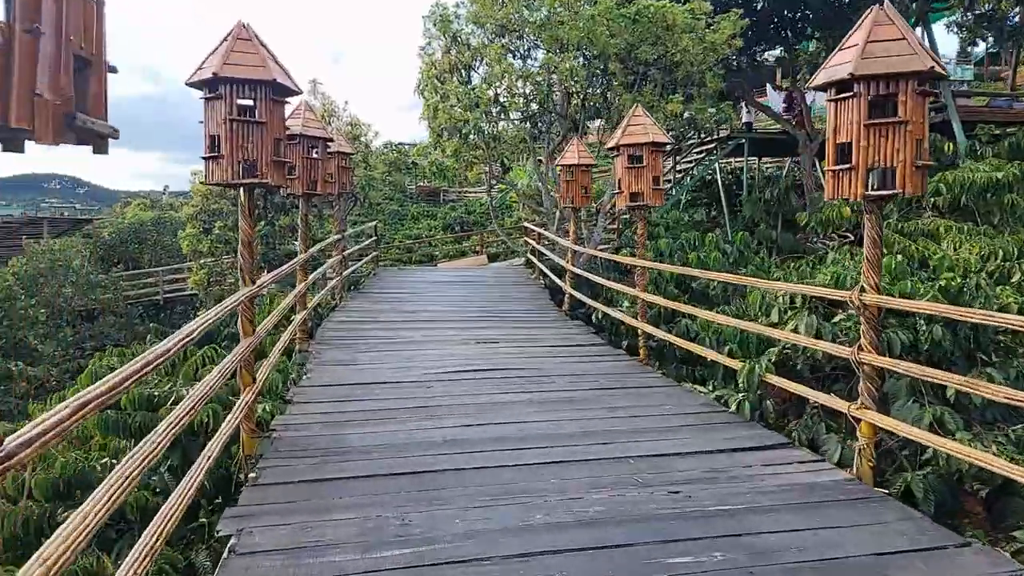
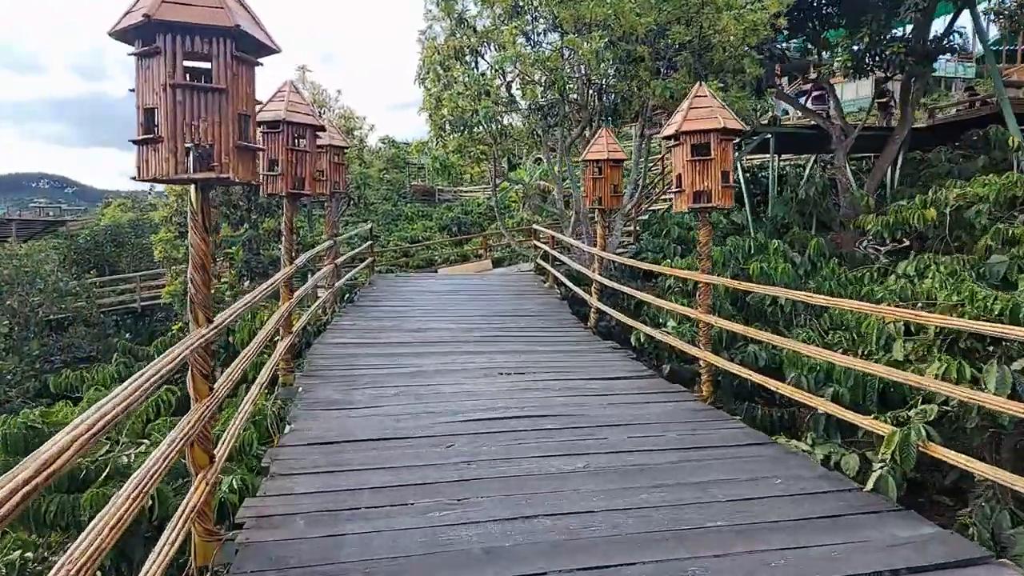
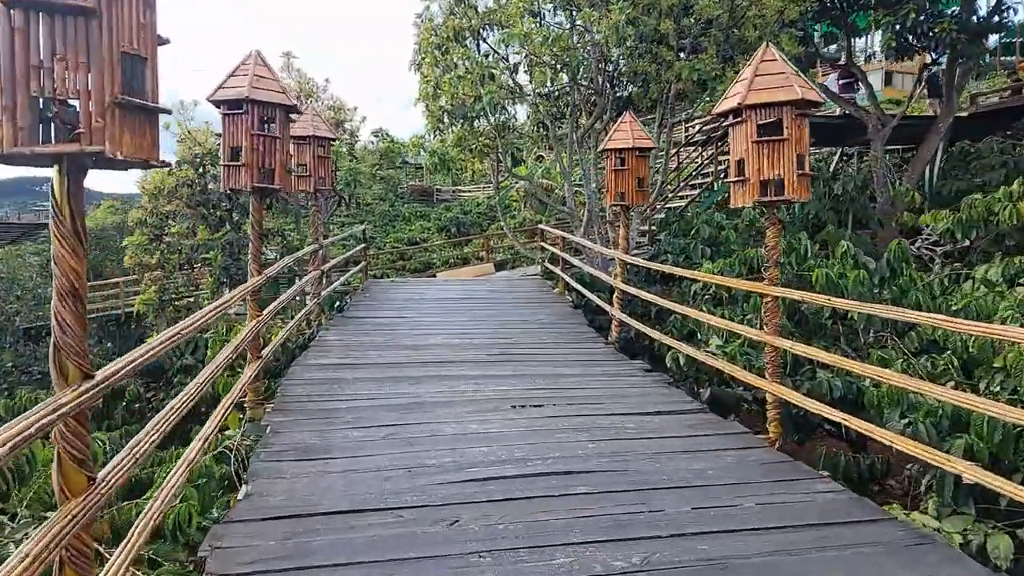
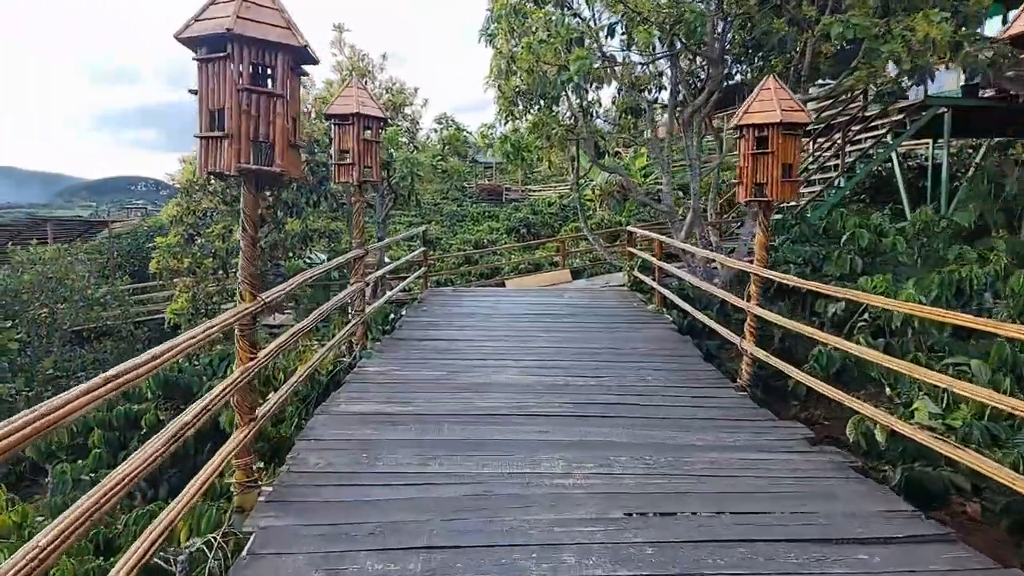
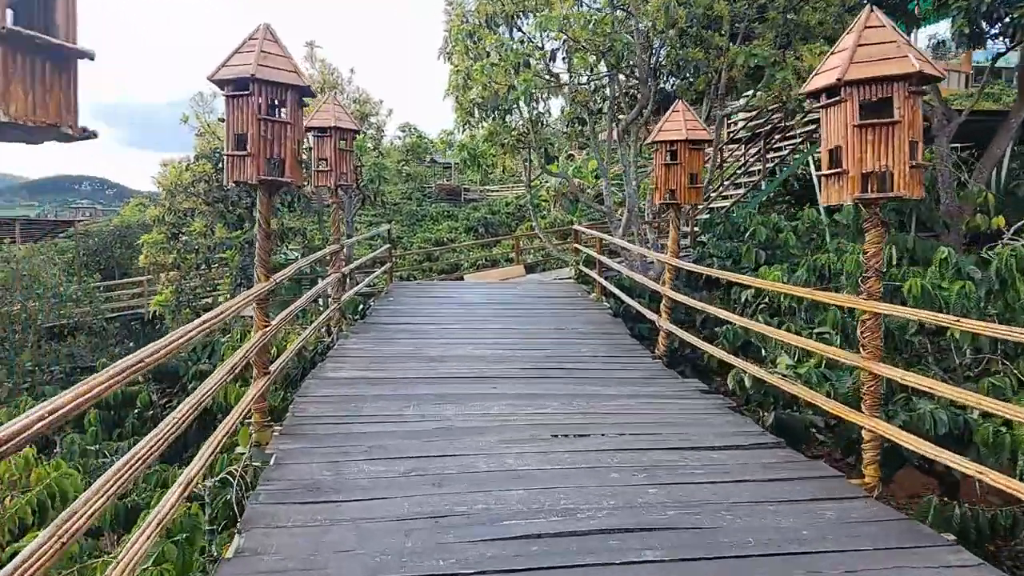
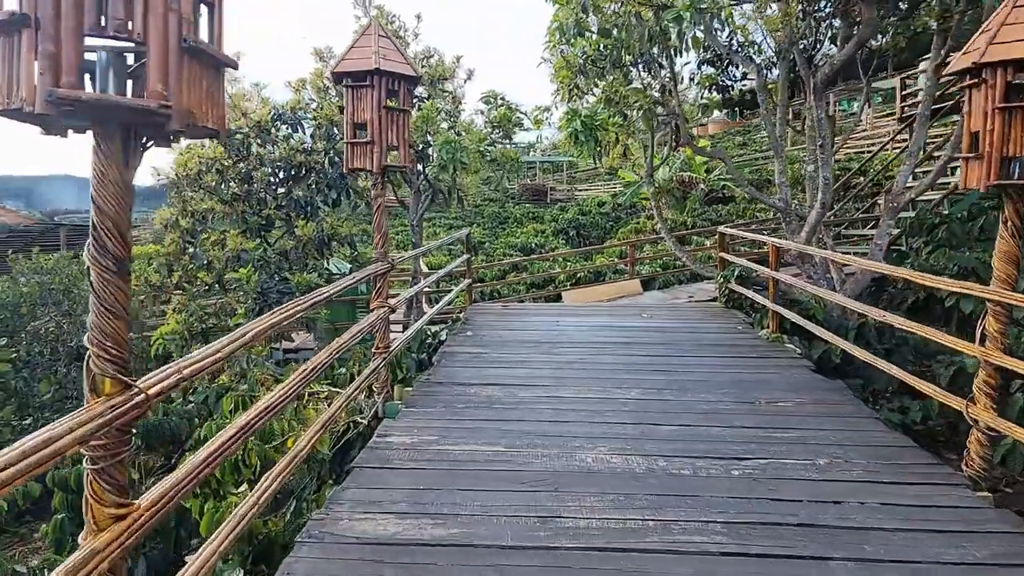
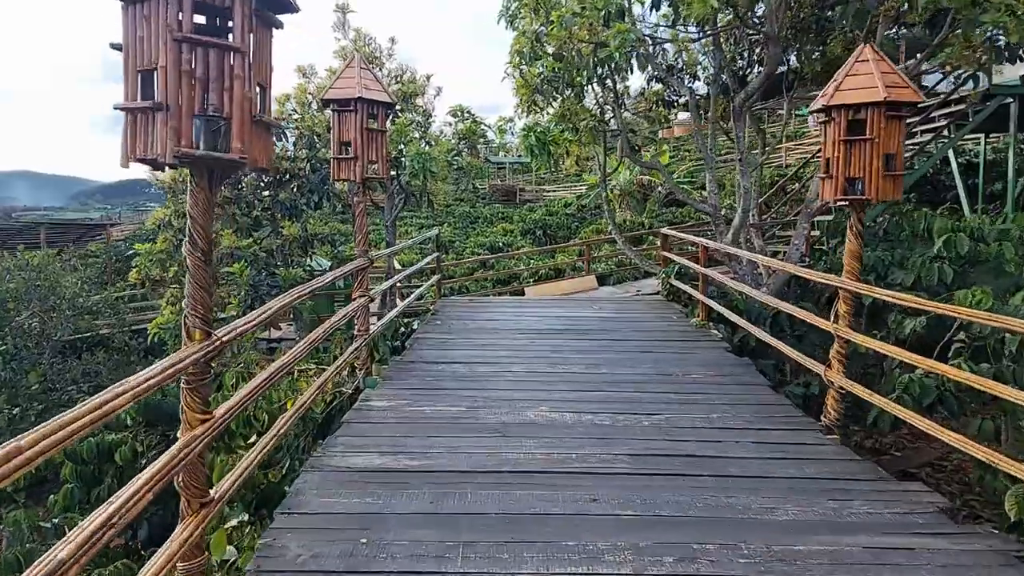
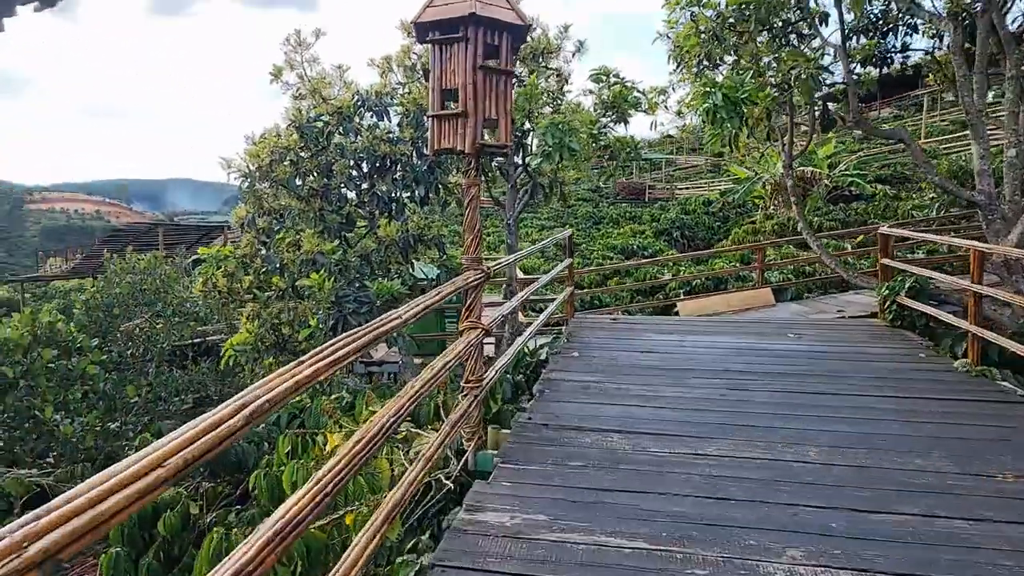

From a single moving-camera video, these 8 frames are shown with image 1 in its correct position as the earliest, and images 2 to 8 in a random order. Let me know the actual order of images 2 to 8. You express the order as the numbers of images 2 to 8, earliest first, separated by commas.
2, 3, 5, 4, 7, 6, 8
